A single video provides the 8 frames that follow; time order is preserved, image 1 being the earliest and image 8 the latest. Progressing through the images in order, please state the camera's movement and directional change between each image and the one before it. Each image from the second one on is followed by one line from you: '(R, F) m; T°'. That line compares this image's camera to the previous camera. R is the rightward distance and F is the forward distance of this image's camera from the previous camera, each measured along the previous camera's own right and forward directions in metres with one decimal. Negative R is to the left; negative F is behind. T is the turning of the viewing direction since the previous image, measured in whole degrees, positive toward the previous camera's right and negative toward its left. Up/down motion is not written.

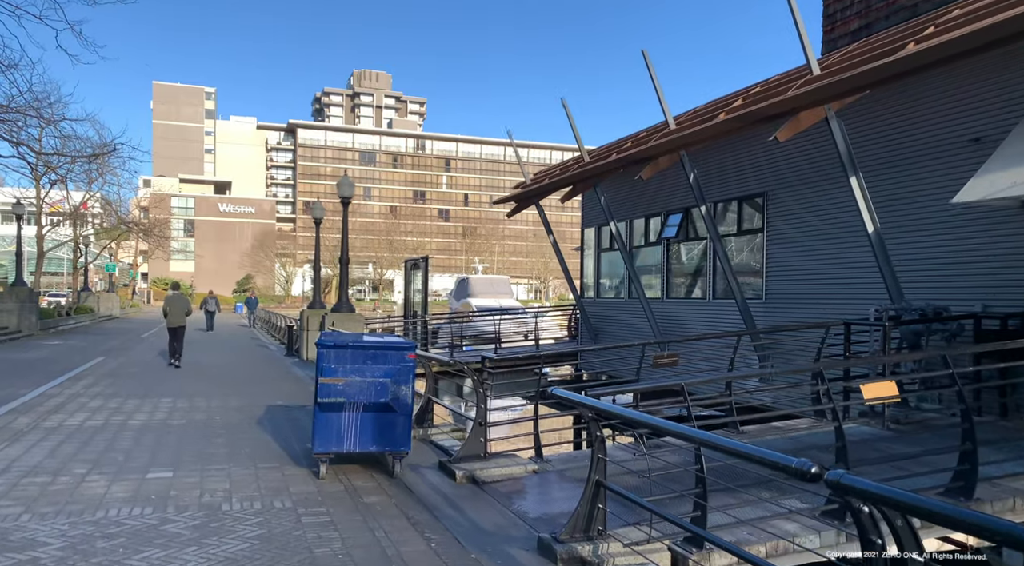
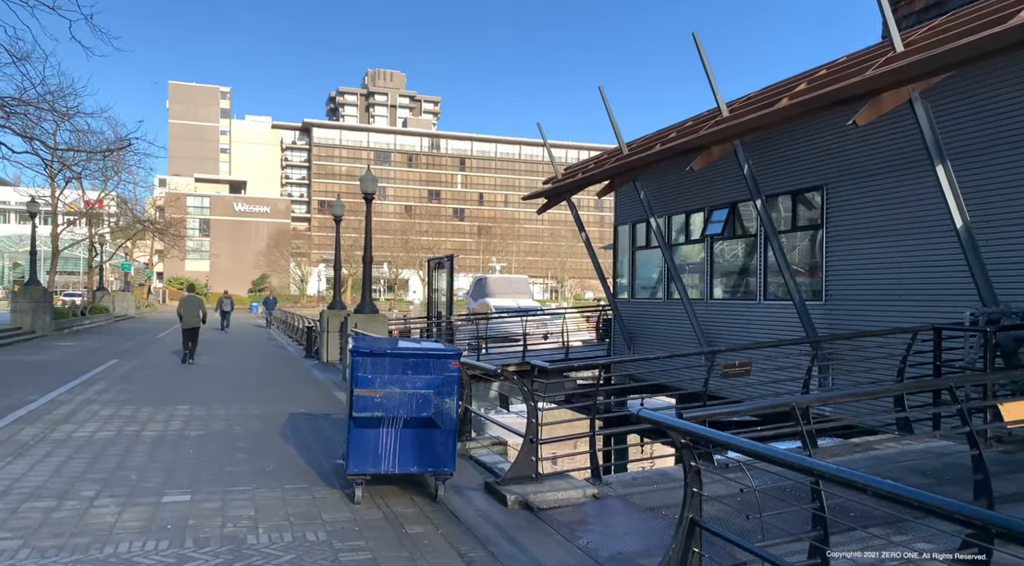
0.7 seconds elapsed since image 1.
(-0.4, +0.8) m; -1°
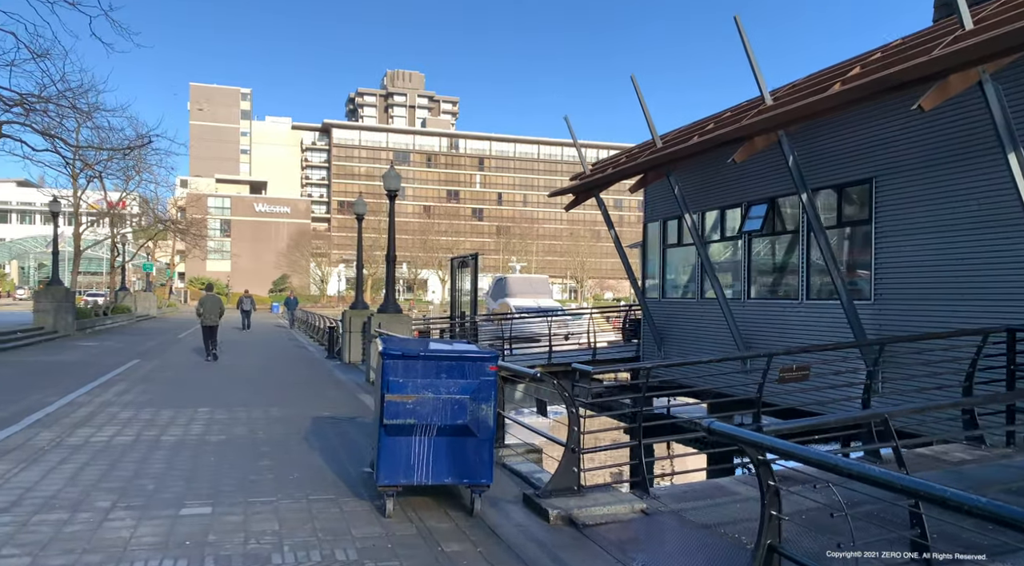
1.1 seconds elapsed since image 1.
(-0.2, +0.4) m; -1°
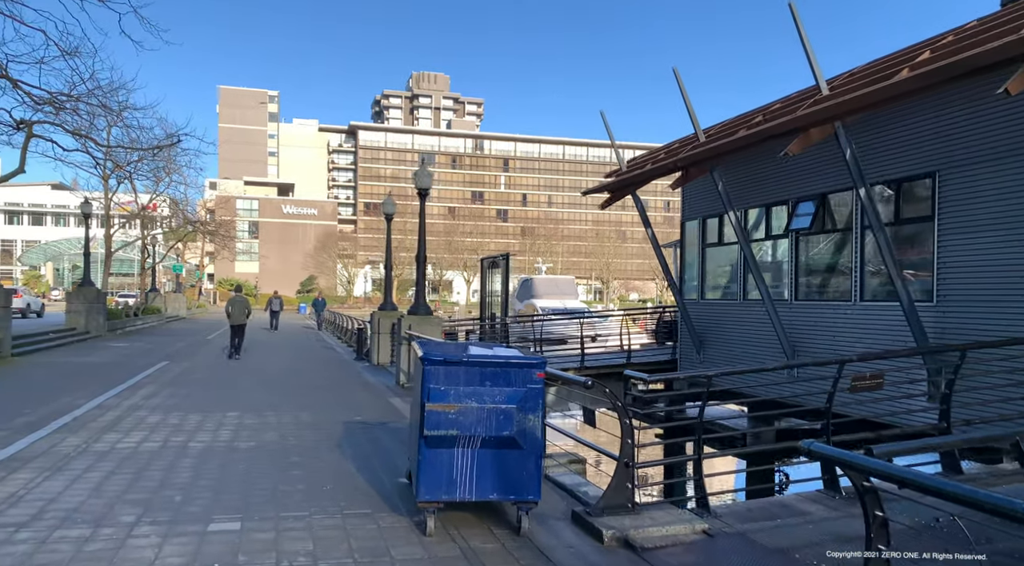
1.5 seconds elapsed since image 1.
(-0.2, +0.4) m; -2°
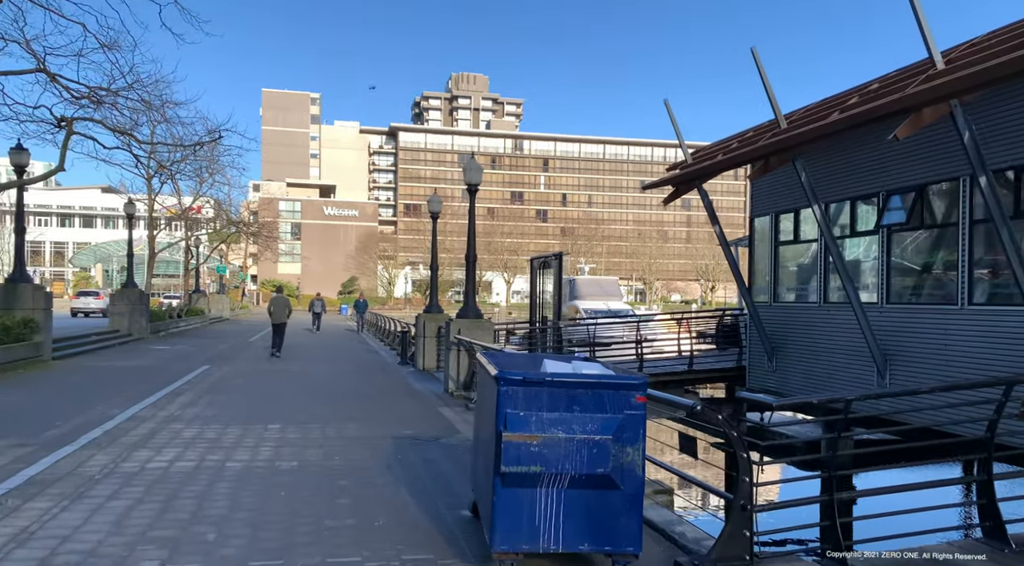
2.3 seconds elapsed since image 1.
(-0.3, +0.9) m; -3°
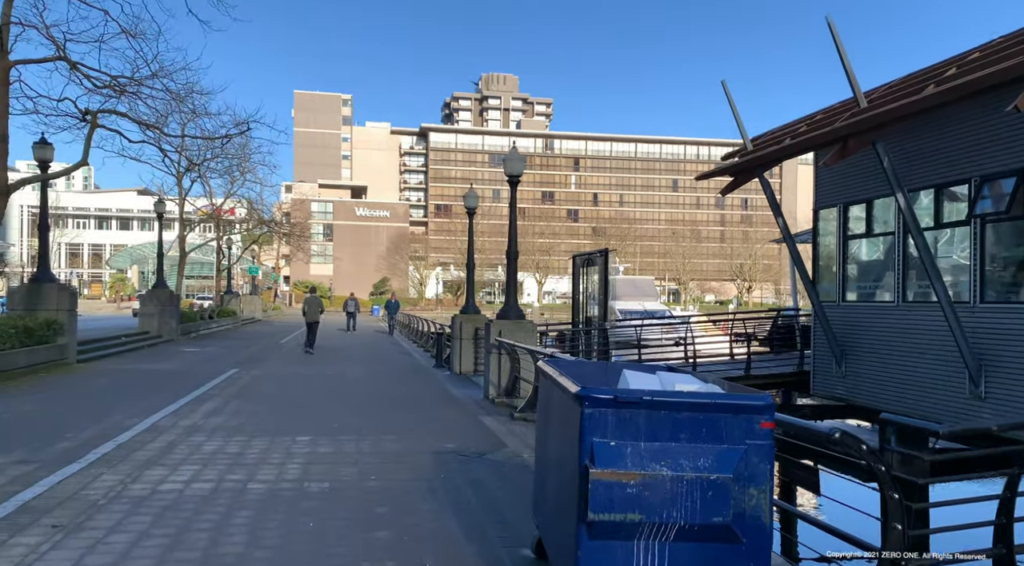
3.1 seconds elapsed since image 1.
(-0.3, +0.9) m; -2°
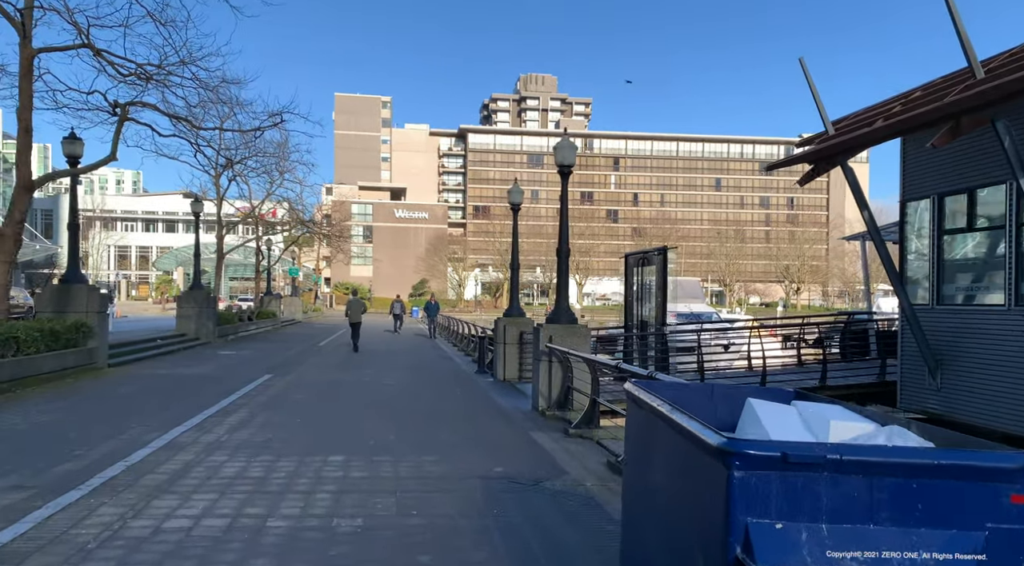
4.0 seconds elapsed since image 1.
(-0.2, +1.0) m; -3°
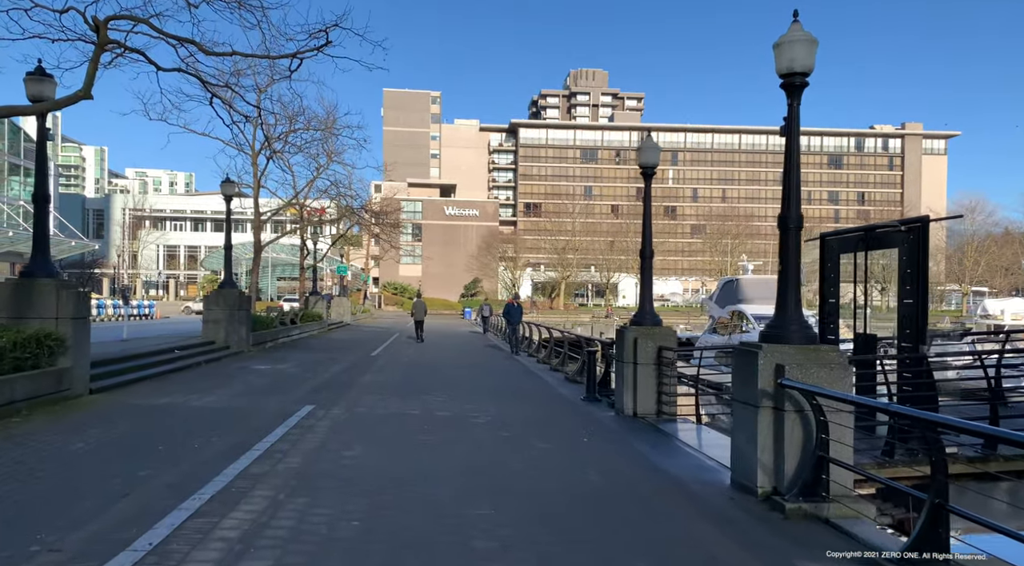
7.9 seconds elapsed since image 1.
(-1.4, +4.4) m; -4°
